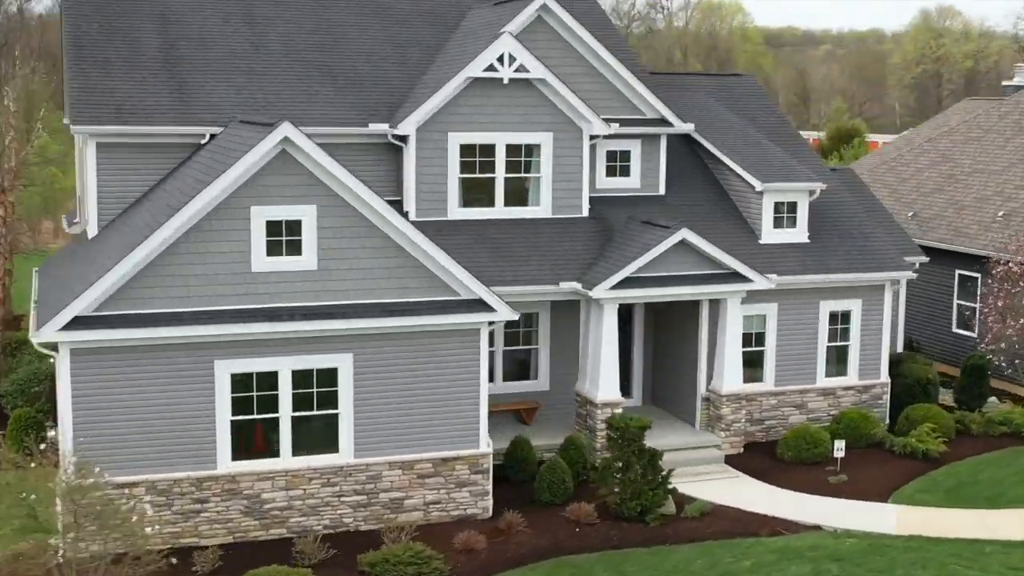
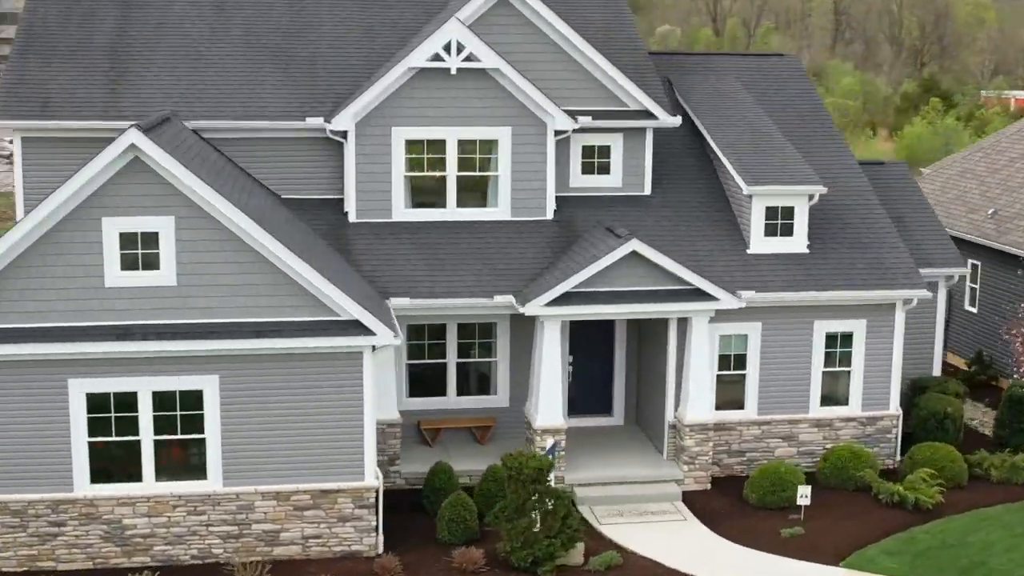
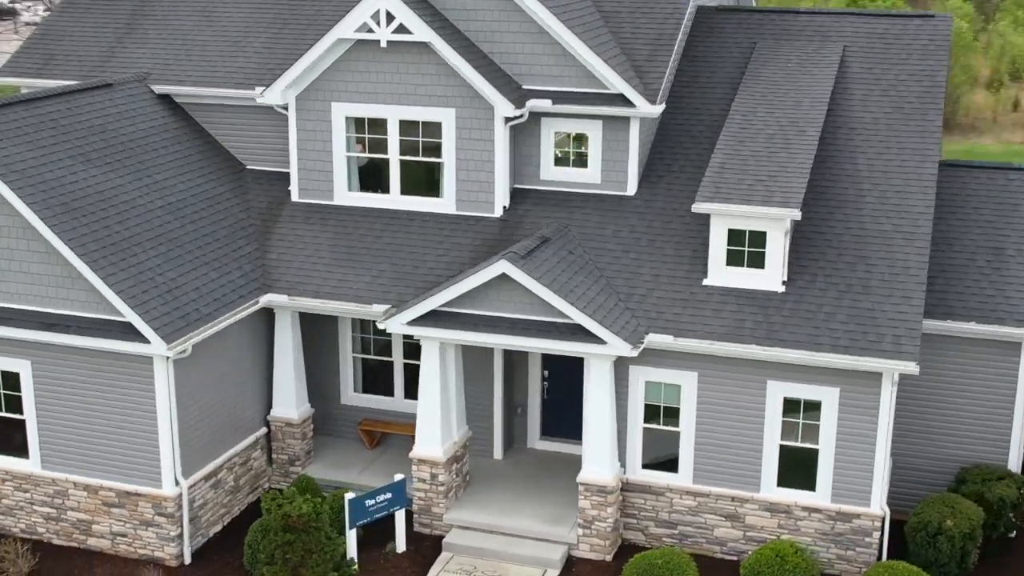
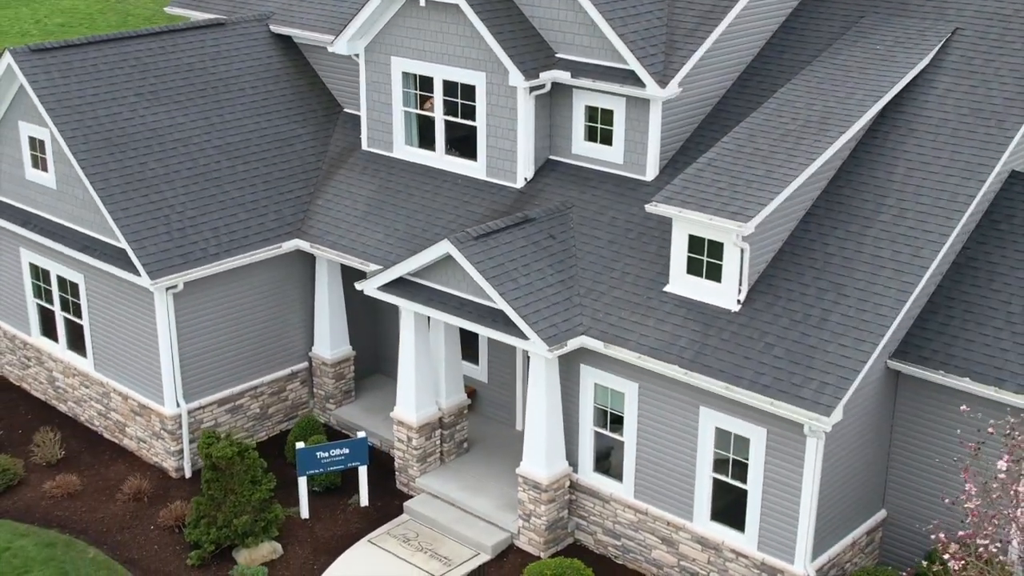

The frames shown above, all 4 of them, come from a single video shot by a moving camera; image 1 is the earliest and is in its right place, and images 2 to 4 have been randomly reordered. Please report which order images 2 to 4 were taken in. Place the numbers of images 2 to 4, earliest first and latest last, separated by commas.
2, 3, 4
